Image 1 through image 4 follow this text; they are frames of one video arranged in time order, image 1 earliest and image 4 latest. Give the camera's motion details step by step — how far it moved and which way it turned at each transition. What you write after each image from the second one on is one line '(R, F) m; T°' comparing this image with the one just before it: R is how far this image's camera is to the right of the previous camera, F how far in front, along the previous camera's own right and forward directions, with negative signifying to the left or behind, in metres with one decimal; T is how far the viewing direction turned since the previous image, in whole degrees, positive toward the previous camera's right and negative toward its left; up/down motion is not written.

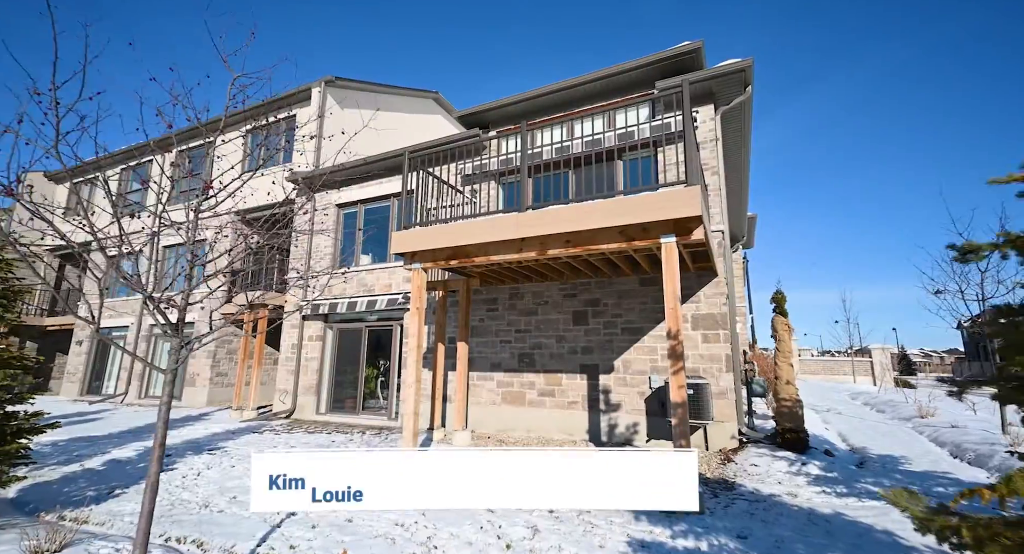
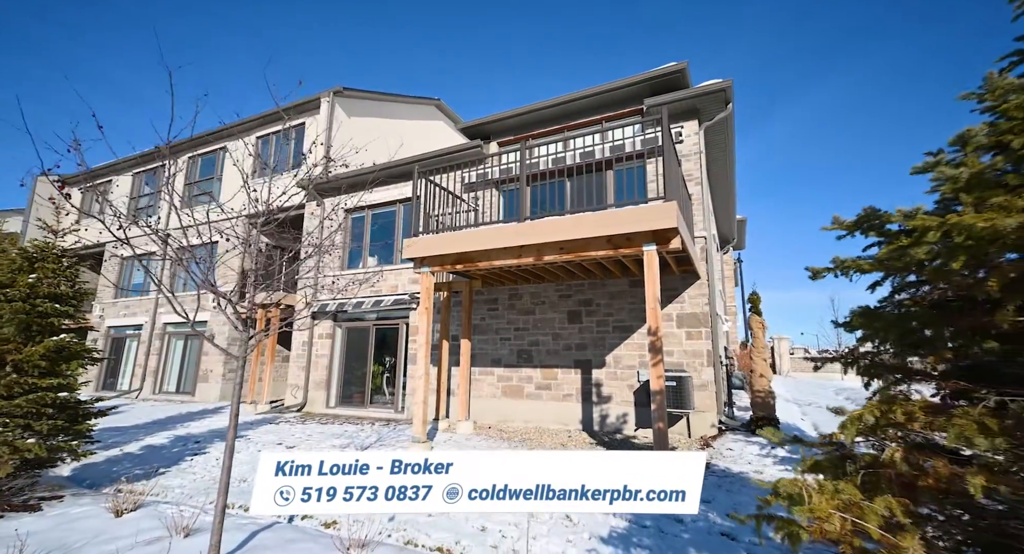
(0.0, -0.6) m; 0°
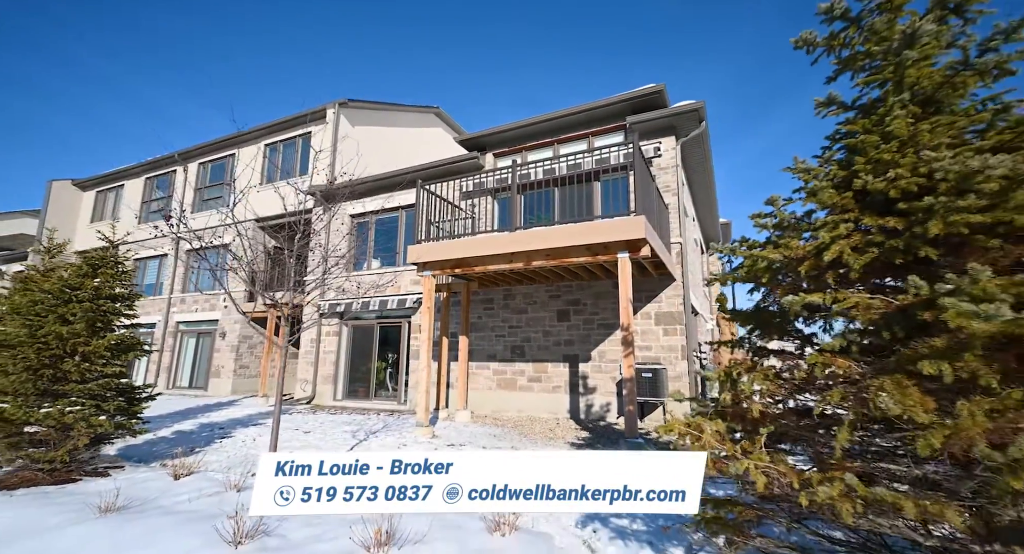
(+0.1, -0.8) m; 0°
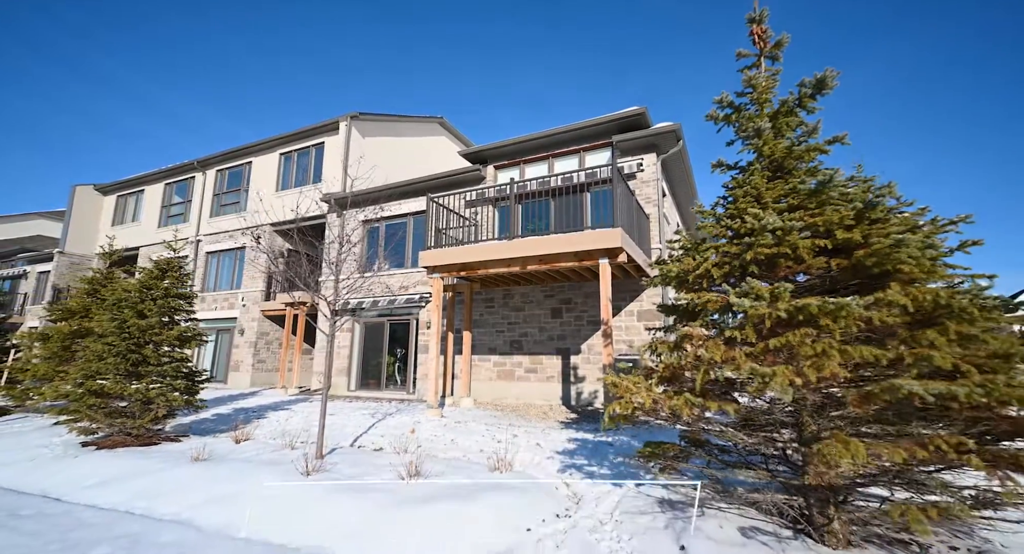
(0.0, -1.1) m; 0°
